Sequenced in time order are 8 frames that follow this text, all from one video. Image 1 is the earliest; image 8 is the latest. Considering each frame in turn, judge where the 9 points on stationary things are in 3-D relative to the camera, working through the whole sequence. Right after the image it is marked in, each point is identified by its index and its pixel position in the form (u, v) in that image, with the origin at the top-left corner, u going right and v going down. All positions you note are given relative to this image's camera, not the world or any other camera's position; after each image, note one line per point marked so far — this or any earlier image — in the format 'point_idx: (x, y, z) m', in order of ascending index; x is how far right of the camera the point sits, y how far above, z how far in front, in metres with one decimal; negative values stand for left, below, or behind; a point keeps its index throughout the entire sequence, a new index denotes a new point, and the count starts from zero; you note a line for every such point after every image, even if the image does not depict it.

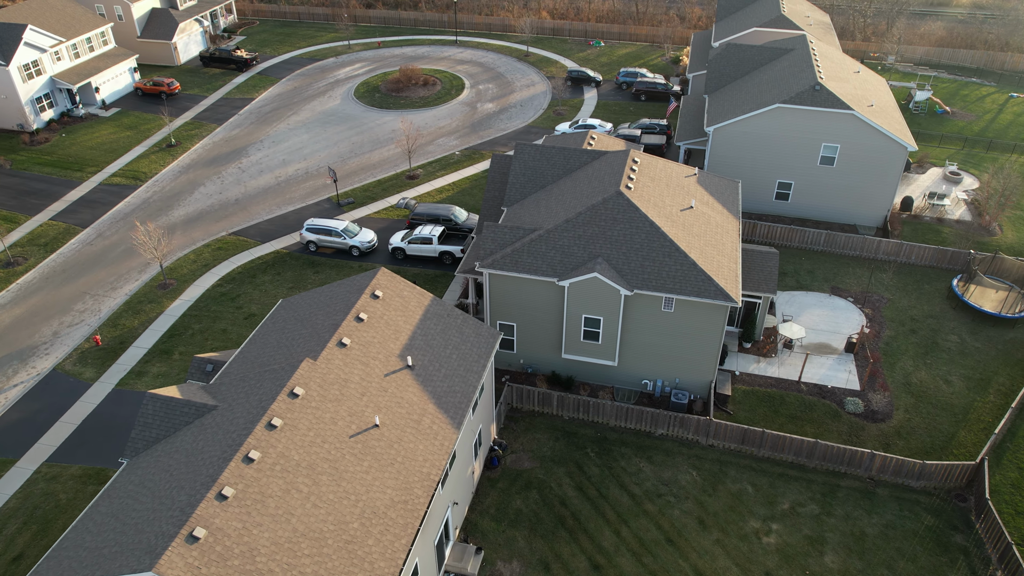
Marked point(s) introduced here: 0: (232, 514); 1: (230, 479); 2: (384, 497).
0: (-5.6, -4.6, +13.9) m
1: (-5.8, -4.0, +14.5) m
2: (-3.0, -4.8, +15.8) m
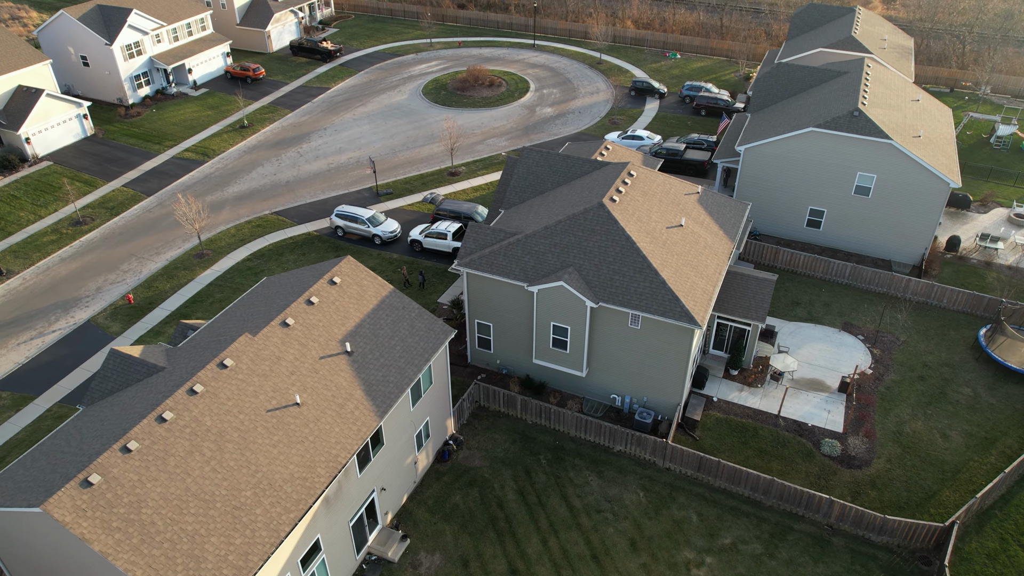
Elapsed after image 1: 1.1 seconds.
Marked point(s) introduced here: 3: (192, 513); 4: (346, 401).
0: (-8.3, -3.9, +15.2) m
1: (-8.4, -3.3, +15.7) m
2: (-5.5, -4.4, +16.7) m
3: (-7.0, -5.0, +15.1) m
4: (-4.4, -3.0, +18.6) m
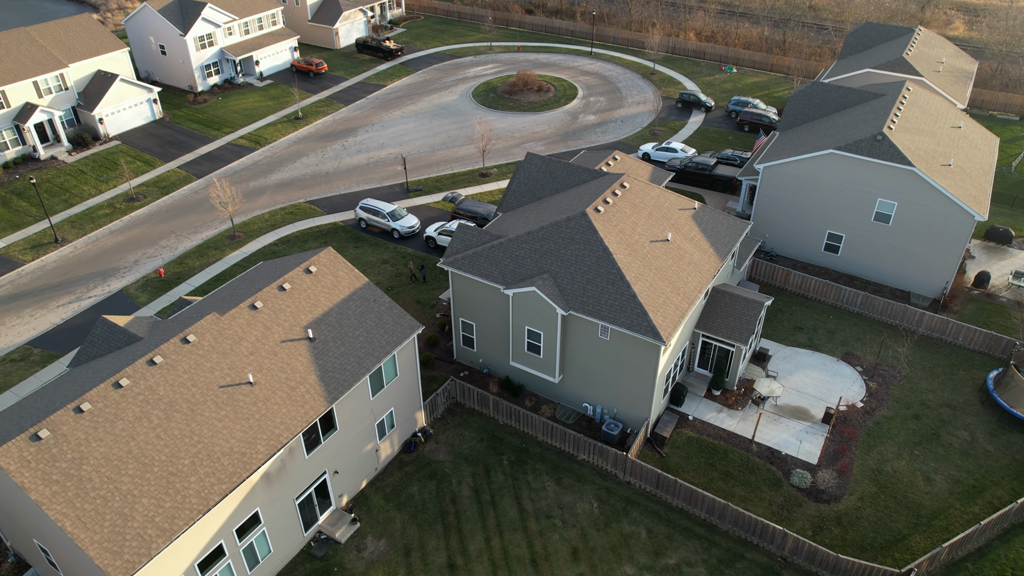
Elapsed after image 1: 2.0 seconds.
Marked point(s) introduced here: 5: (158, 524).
0: (-10.2, -3.3, +16.5) m
1: (-10.2, -2.7, +17.1) m
2: (-7.3, -4.0, +17.7) m
3: (-9.0, -4.4, +16.3) m
4: (-5.9, -2.7, +19.5) m
5: (-8.1, -5.4, +15.9) m
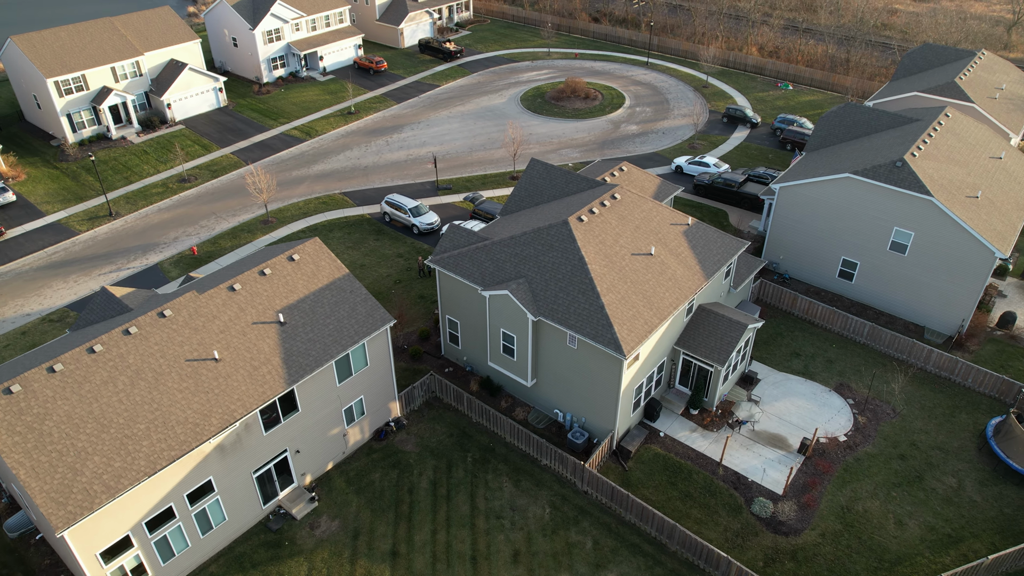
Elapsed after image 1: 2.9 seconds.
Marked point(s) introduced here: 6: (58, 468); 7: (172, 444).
0: (-11.9, -2.5, +18.1) m
1: (-11.9, -1.9, +18.7) m
2: (-9.0, -3.4, +19.0) m
3: (-10.8, -3.7, +17.8) m
4: (-7.3, -2.2, +20.7) m
5: (-10.1, -4.8, +17.3) m
6: (-11.1, -4.4, +17.1) m
7: (-9.0, -4.1, +18.4) m
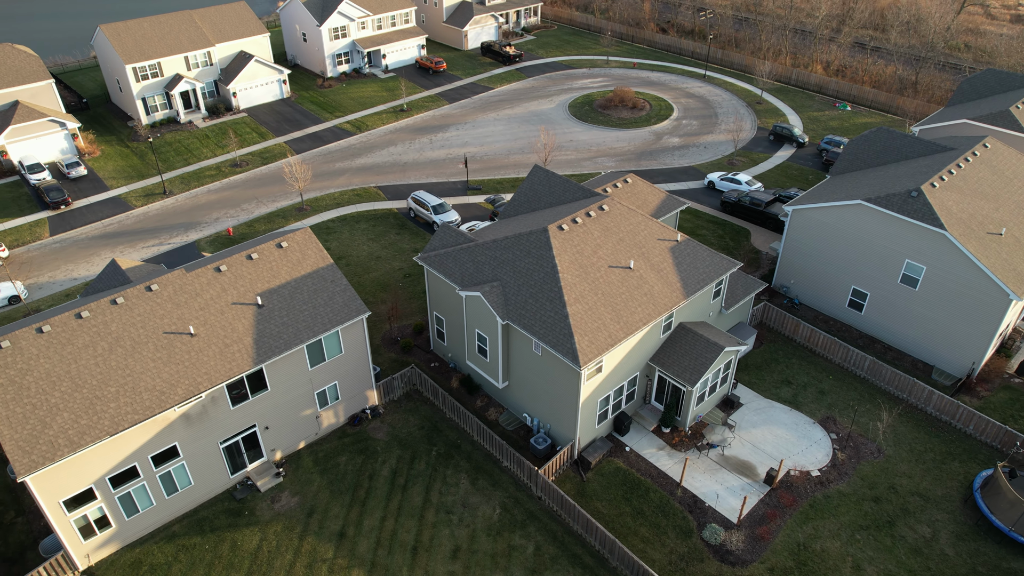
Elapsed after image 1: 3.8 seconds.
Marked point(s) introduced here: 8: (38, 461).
0: (-13.6, -1.5, +20.0) m
1: (-13.4, -0.9, +20.5) m
2: (-10.6, -2.7, +20.5) m
3: (-12.6, -2.8, +19.5) m
4: (-8.7, -1.7, +22.0) m
5: (-12.0, -4.0, +19.0) m
6: (-13.0, -3.6, +18.8) m
7: (-10.7, -3.4, +19.9) m
8: (-12.5, -4.6, +18.4) m
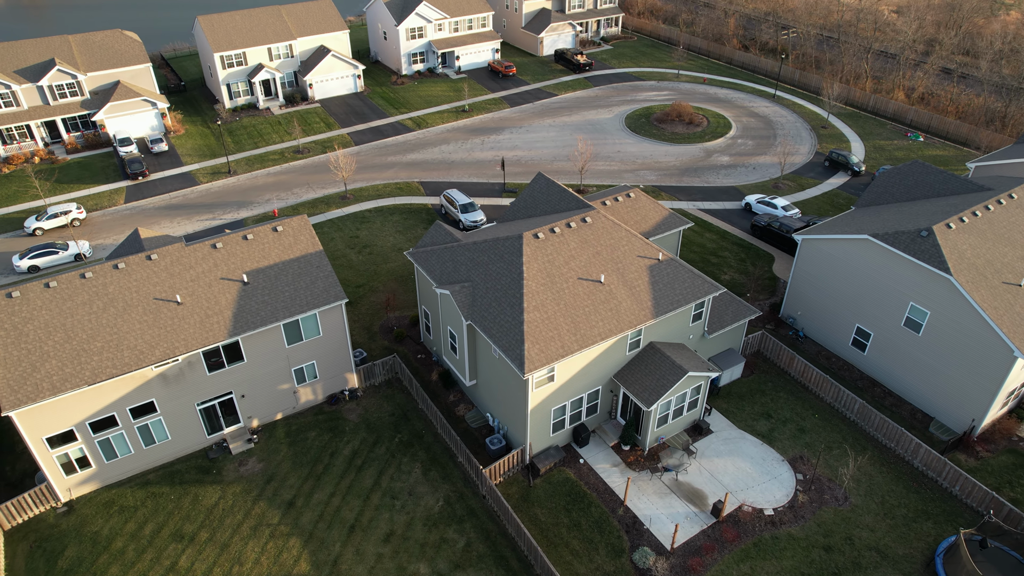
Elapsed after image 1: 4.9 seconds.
0: (-15.2, -0.2, +22.6) m
1: (-14.9, +0.4, +23.1) m
2: (-12.3, -1.7, +22.7) m
3: (-14.4, -1.6, +22.0) m
4: (-10.1, -0.9, +23.9) m
5: (-14.1, -2.8, +21.4) m
6: (-15.0, -2.3, +21.4) m
7: (-12.6, -2.4, +22.2) m
8: (-14.7, -3.3, +20.9) m
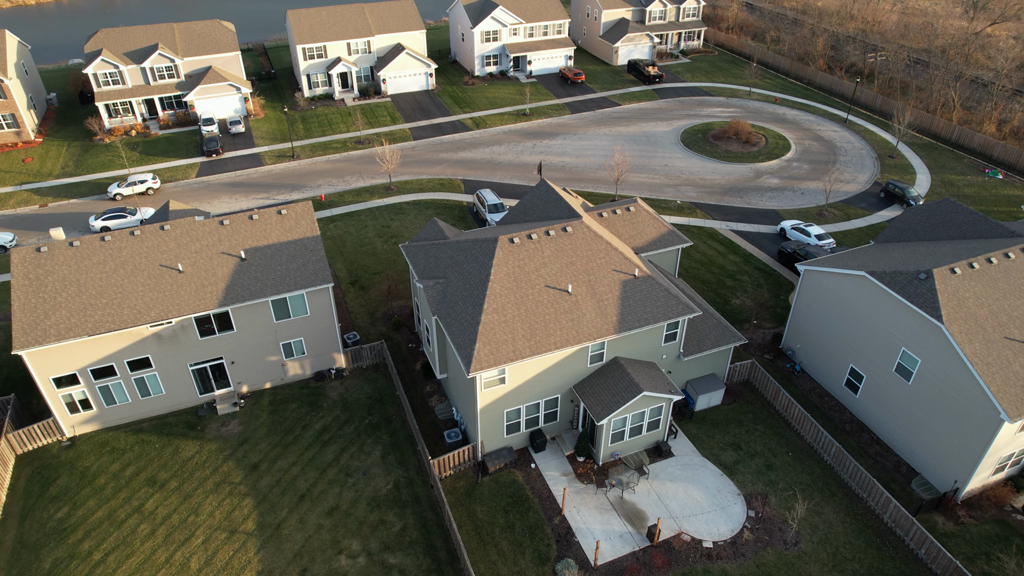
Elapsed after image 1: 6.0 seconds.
0: (-16.3, +1.4, +25.5) m
1: (-15.9, +1.9, +26.0) m
2: (-13.7, -0.4, +25.2) m
3: (-15.8, -0.1, +24.8) m
4: (-11.2, +0.1, +26.0) m
5: (-15.7, -1.3, +24.1) m
6: (-16.5, -0.7, +24.3) m
7: (-14.0, -1.1, +24.7) m
8: (-16.4, -1.8, +23.8) m
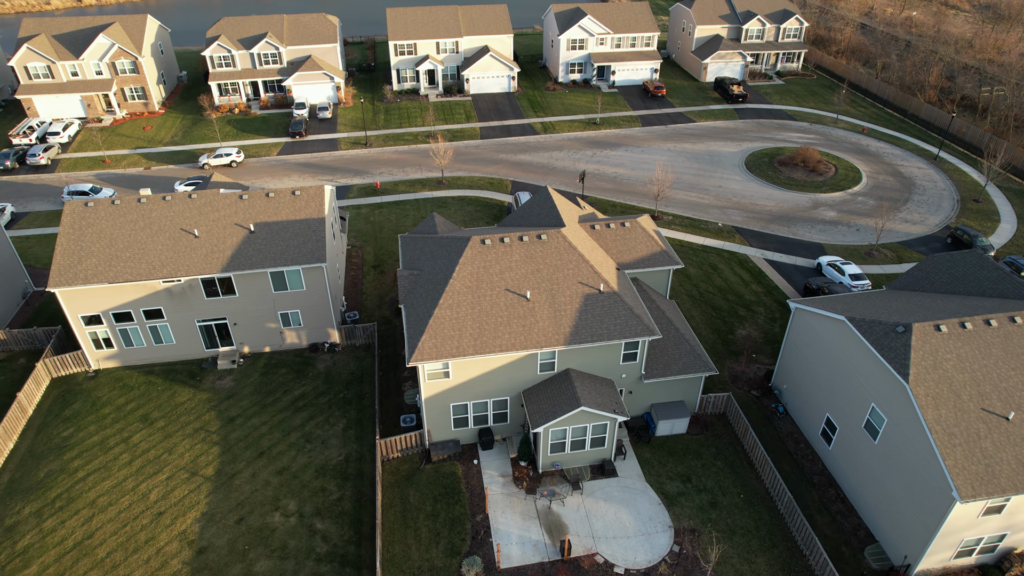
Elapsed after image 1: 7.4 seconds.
0: (-17.0, +3.4, +29.1) m
1: (-16.4, +3.8, +29.5) m
2: (-14.6, +1.3, +28.3) m
3: (-16.8, +1.9, +28.3) m
4: (-12.0, +1.6, +28.7) m
5: (-16.9, +0.7, +27.7) m
6: (-17.6, +1.4, +28.0) m
7: (-15.2, +0.7, +27.9) m
8: (-17.7, +0.3, +27.4) m
